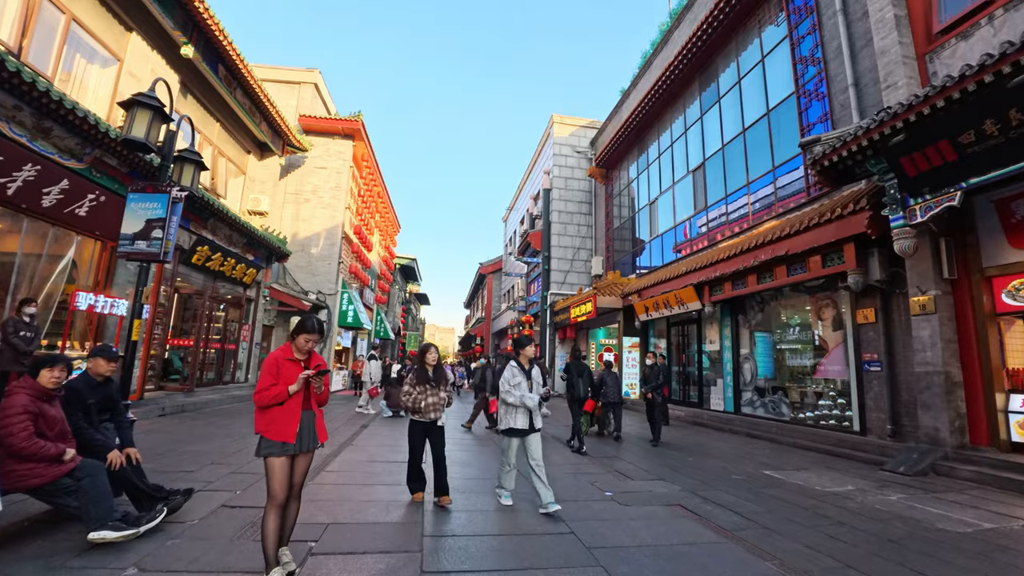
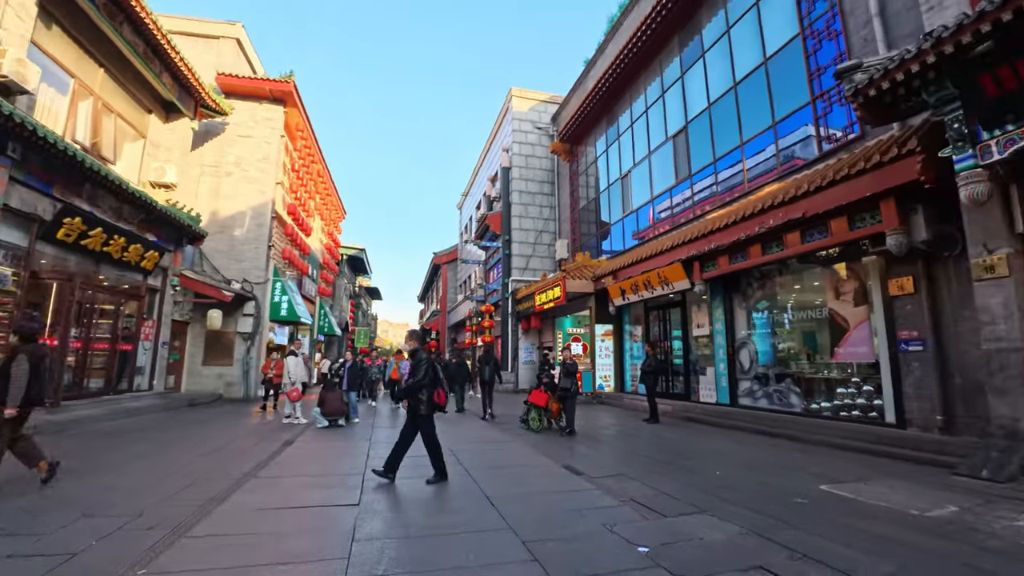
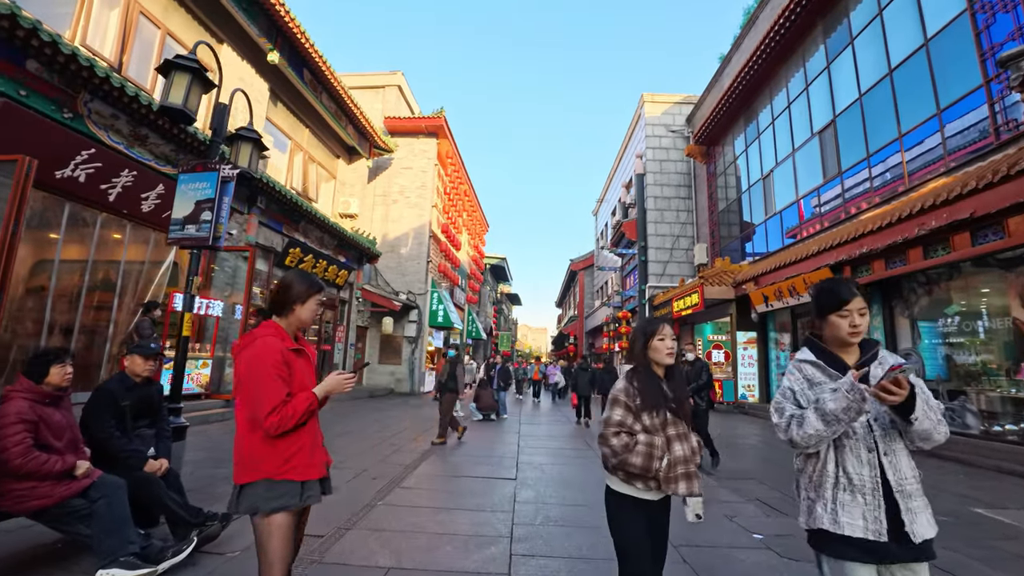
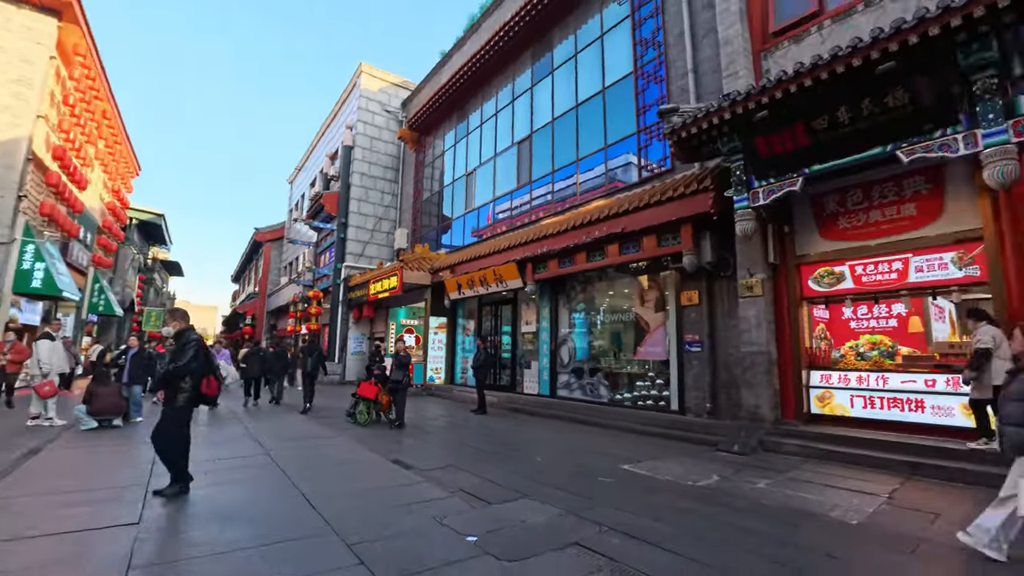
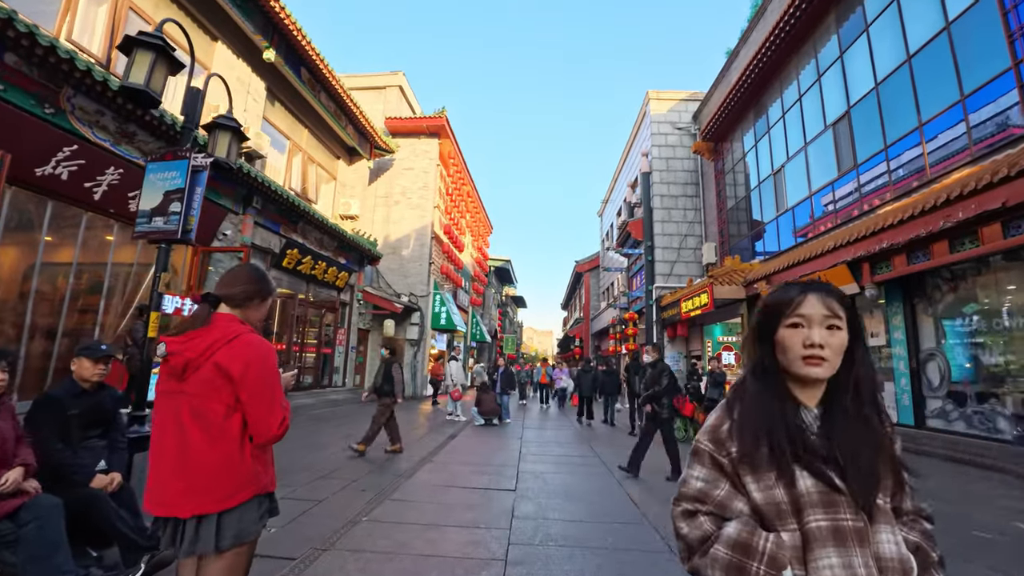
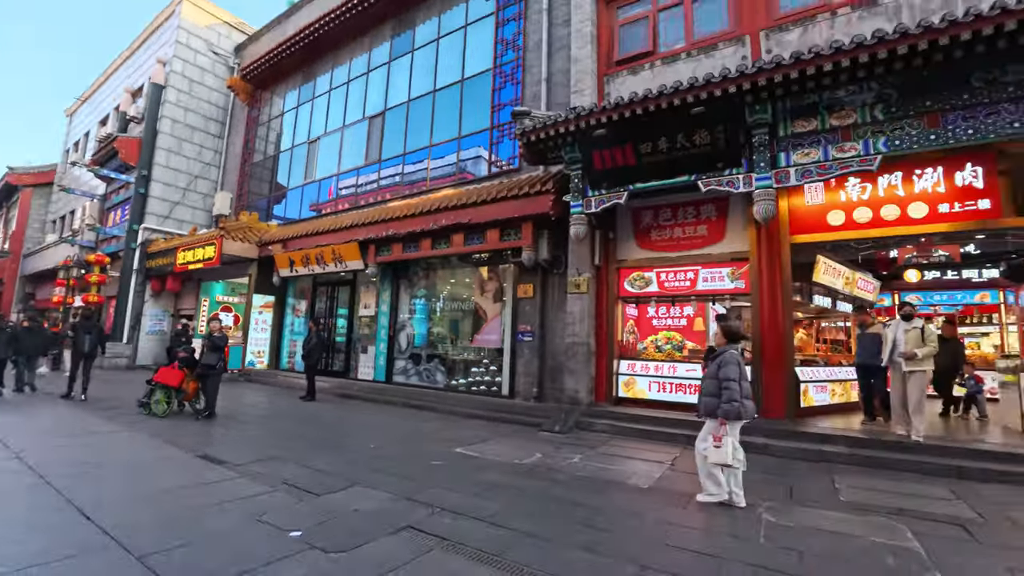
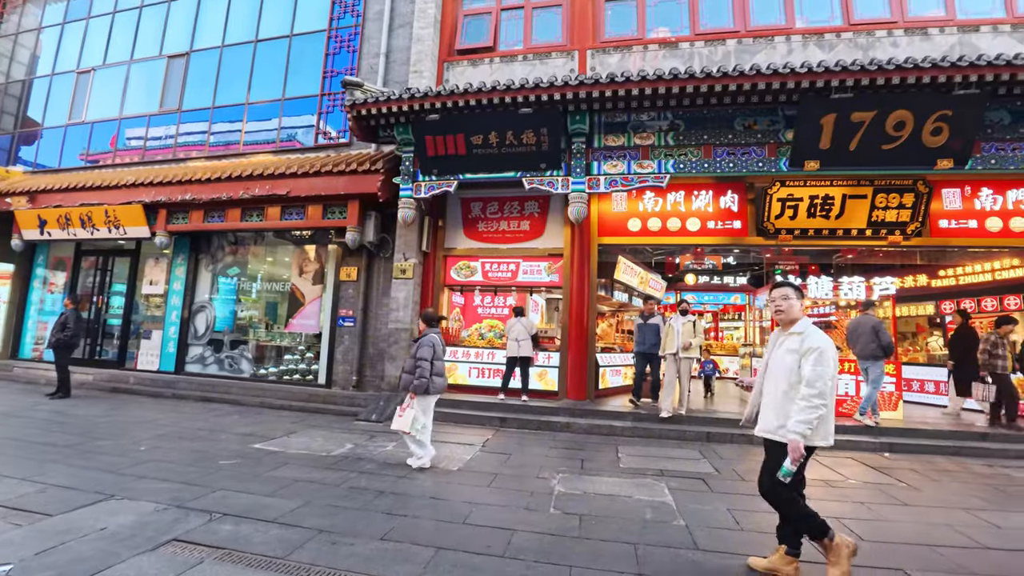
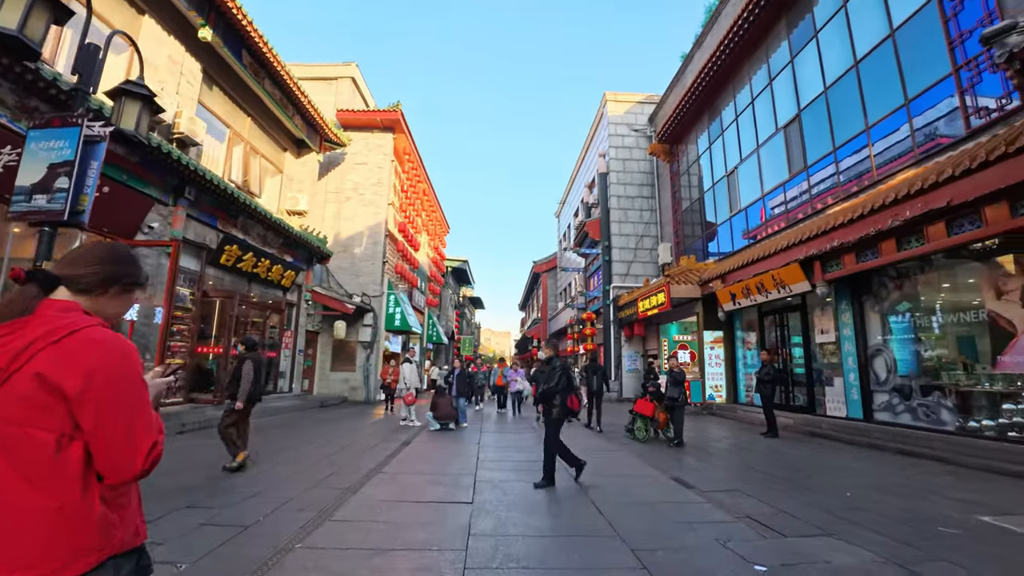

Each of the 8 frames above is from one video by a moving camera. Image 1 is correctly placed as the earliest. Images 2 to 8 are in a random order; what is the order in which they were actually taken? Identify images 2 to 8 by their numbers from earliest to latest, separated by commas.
3, 5, 8, 2, 4, 6, 7
